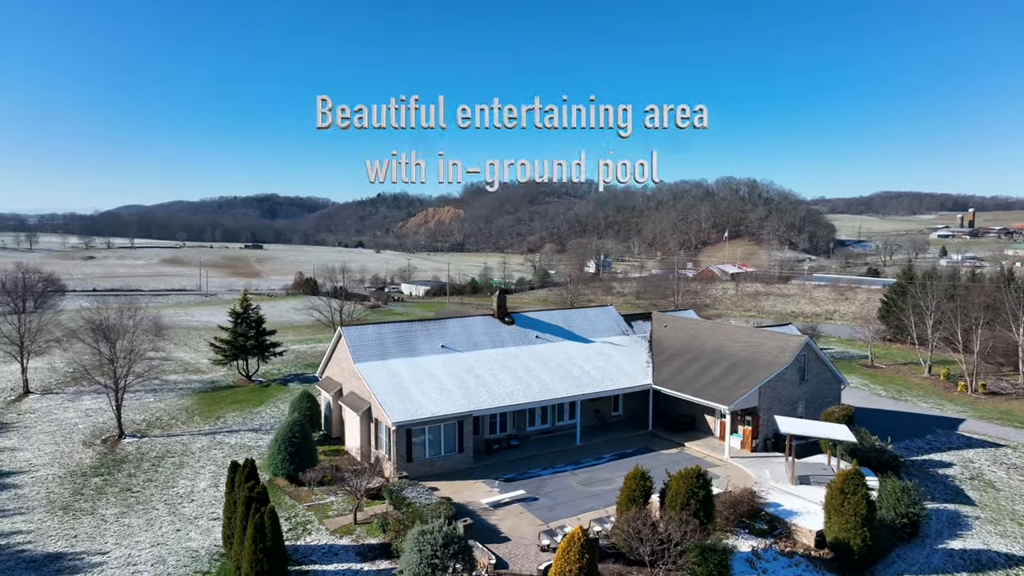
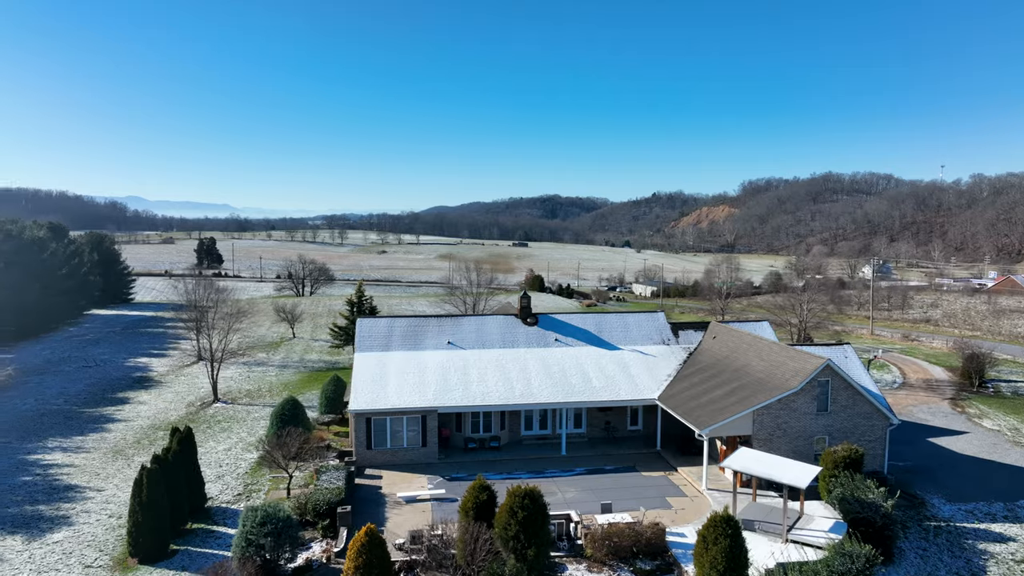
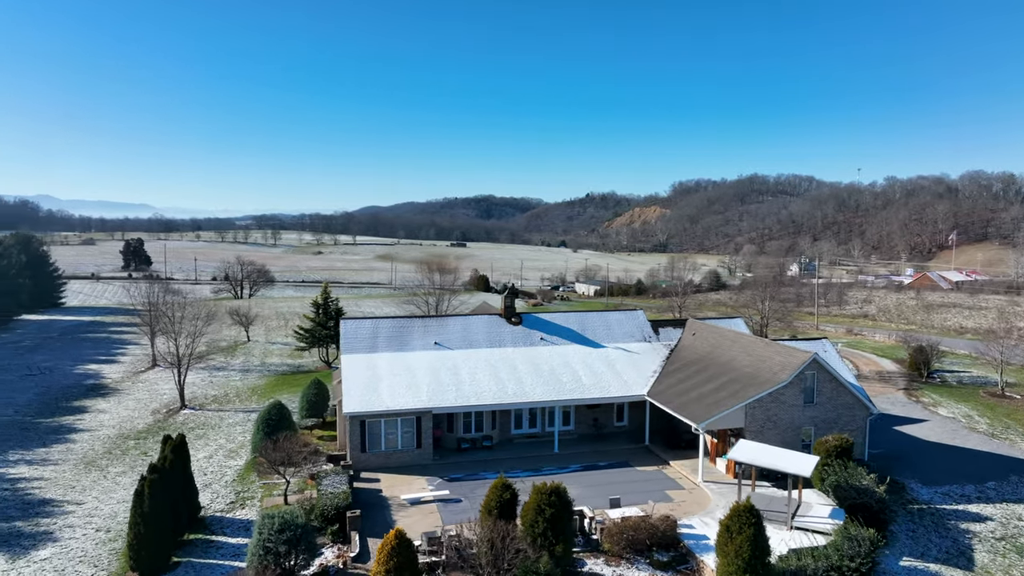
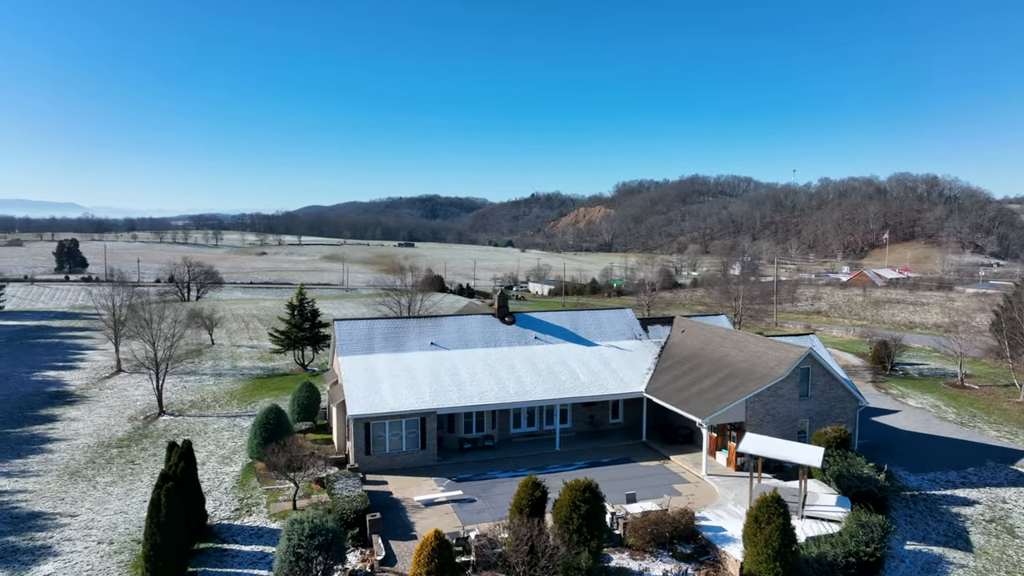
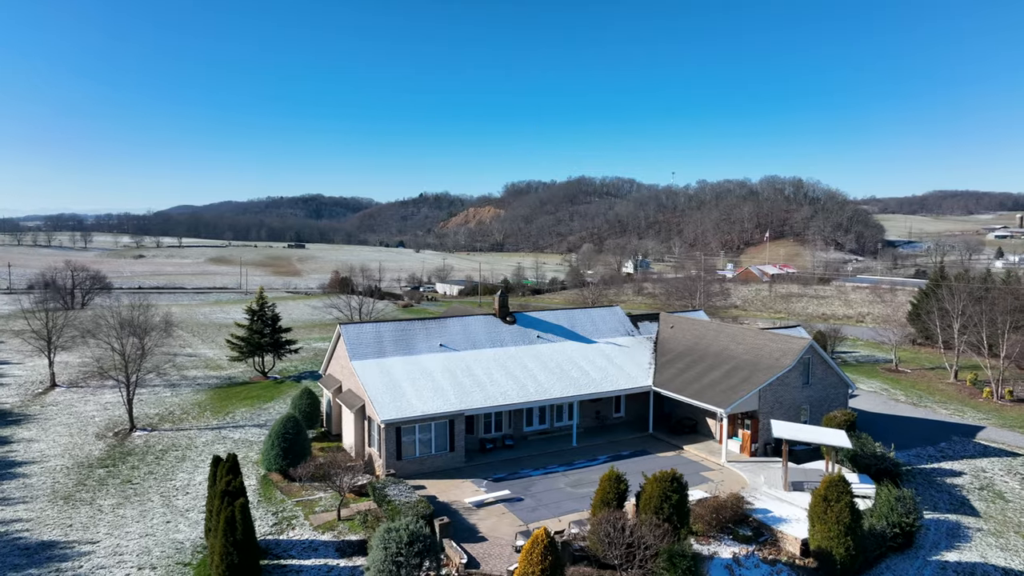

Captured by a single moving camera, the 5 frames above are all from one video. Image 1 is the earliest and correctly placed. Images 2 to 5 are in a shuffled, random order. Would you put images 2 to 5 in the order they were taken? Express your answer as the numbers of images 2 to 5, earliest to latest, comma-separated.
5, 4, 3, 2
